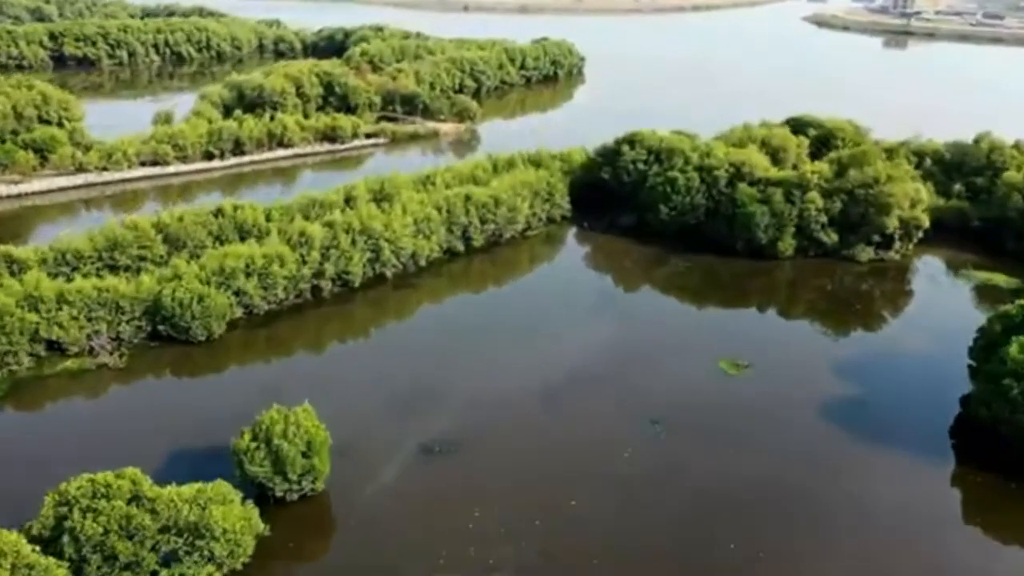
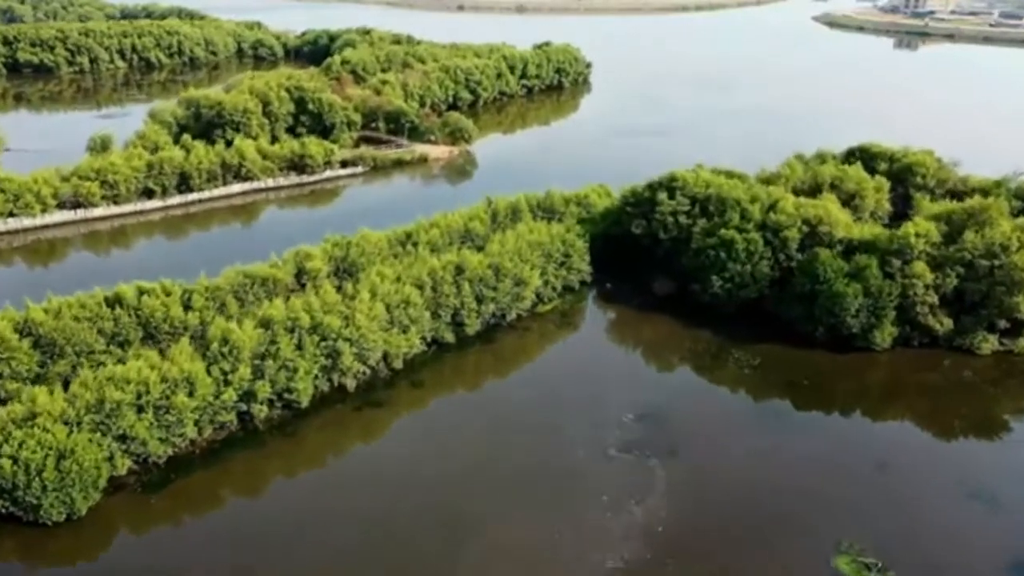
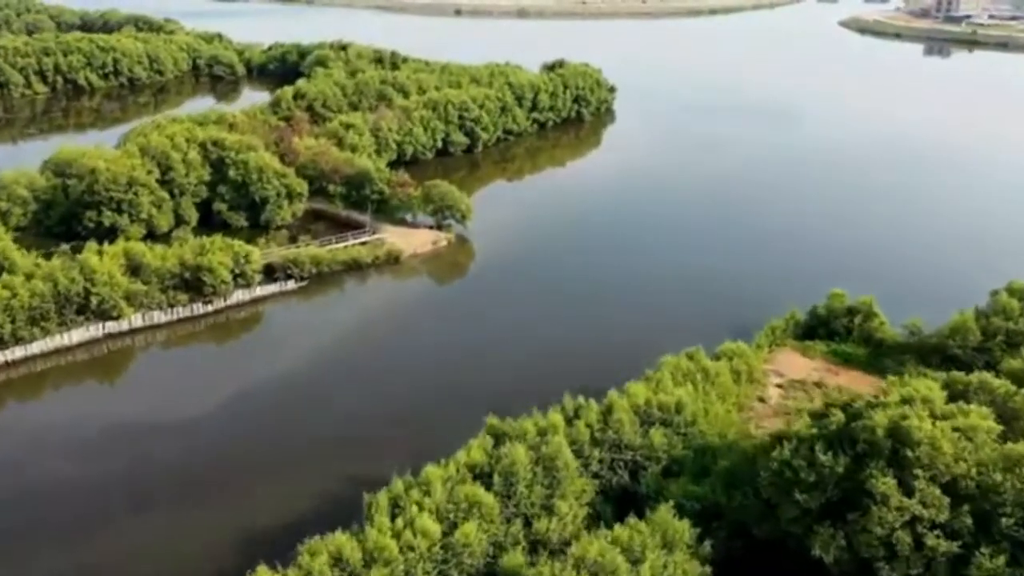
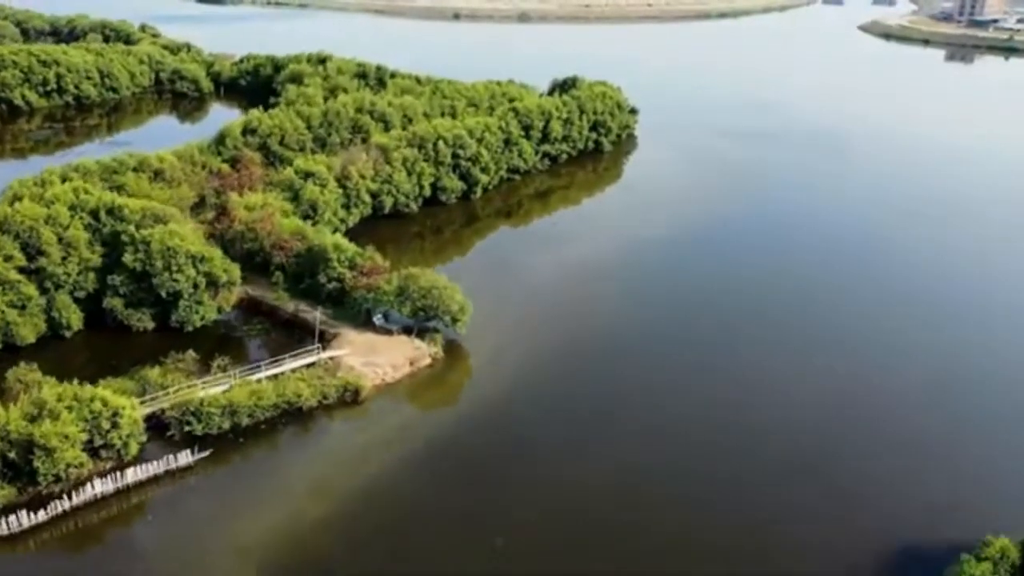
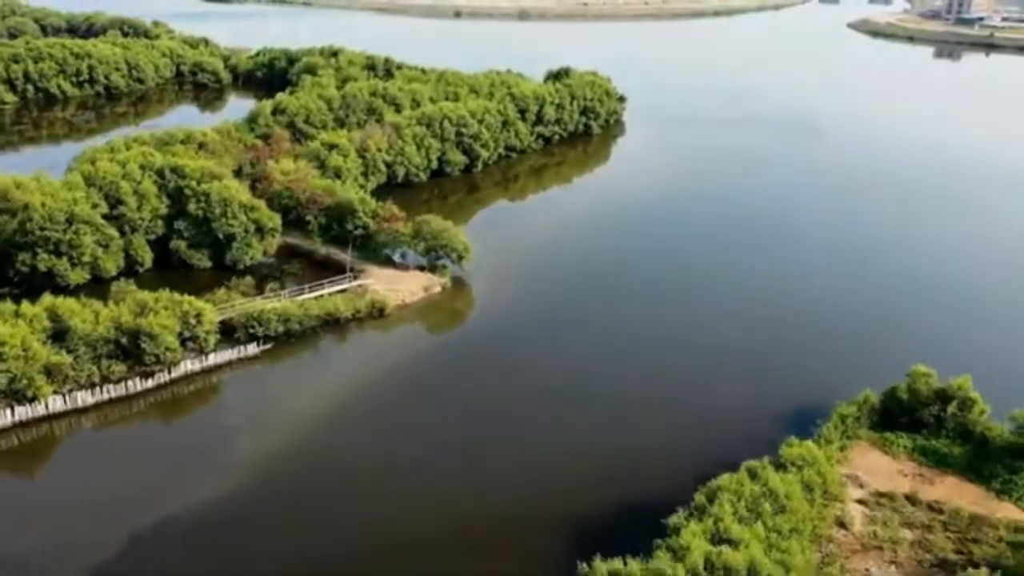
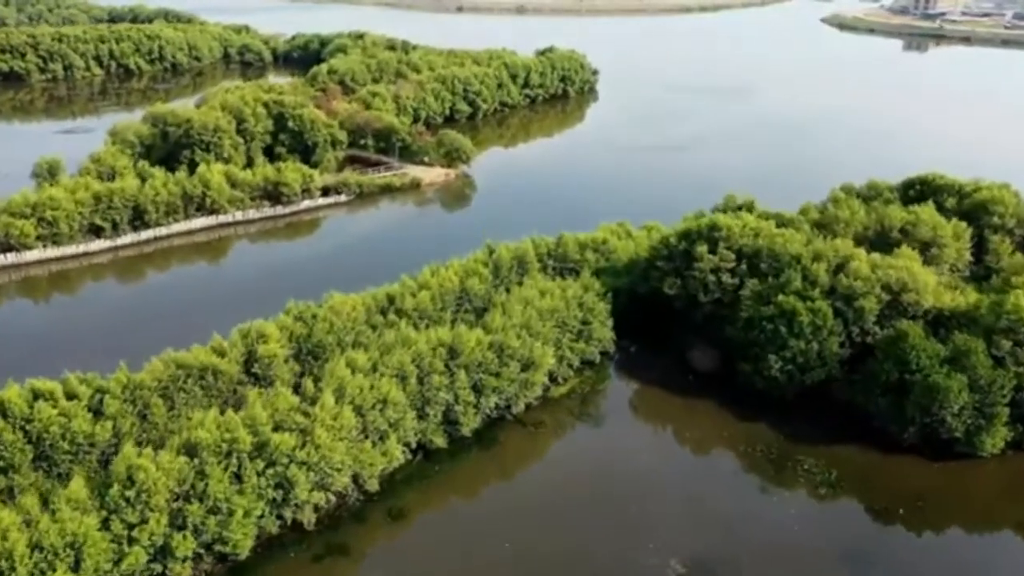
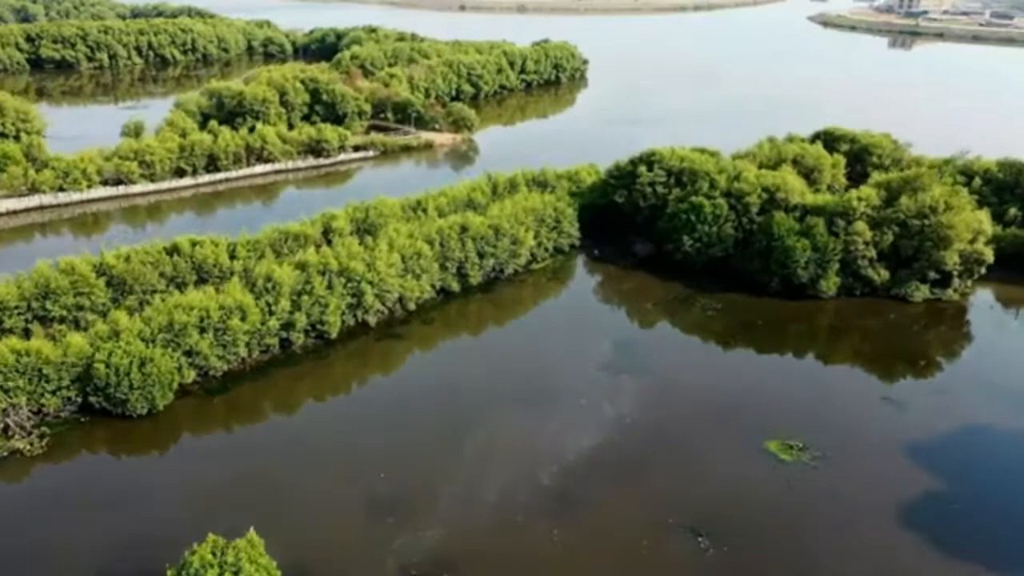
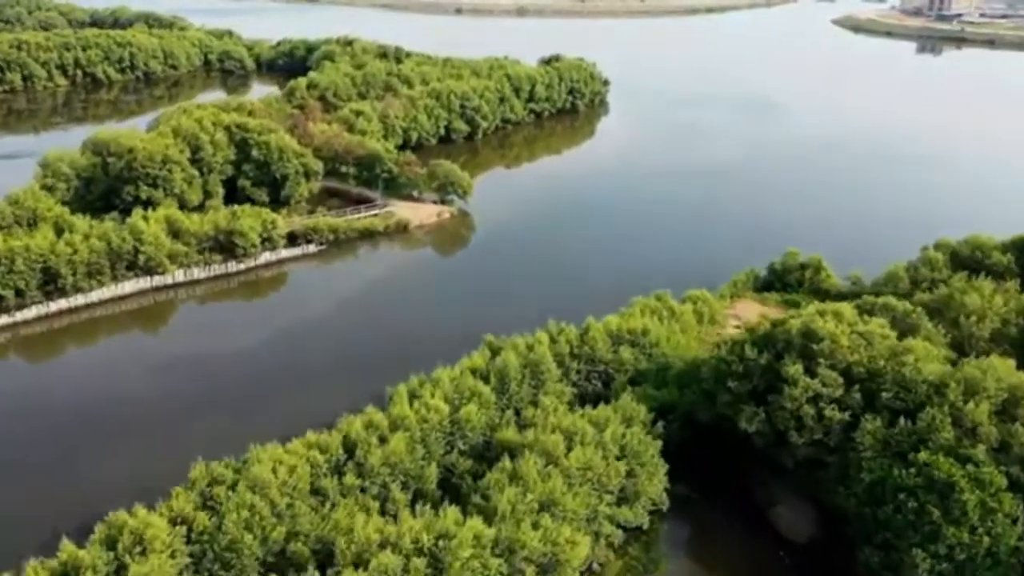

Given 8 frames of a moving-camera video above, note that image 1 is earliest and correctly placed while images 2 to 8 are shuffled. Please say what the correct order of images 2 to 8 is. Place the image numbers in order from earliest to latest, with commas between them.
7, 2, 6, 8, 3, 5, 4
